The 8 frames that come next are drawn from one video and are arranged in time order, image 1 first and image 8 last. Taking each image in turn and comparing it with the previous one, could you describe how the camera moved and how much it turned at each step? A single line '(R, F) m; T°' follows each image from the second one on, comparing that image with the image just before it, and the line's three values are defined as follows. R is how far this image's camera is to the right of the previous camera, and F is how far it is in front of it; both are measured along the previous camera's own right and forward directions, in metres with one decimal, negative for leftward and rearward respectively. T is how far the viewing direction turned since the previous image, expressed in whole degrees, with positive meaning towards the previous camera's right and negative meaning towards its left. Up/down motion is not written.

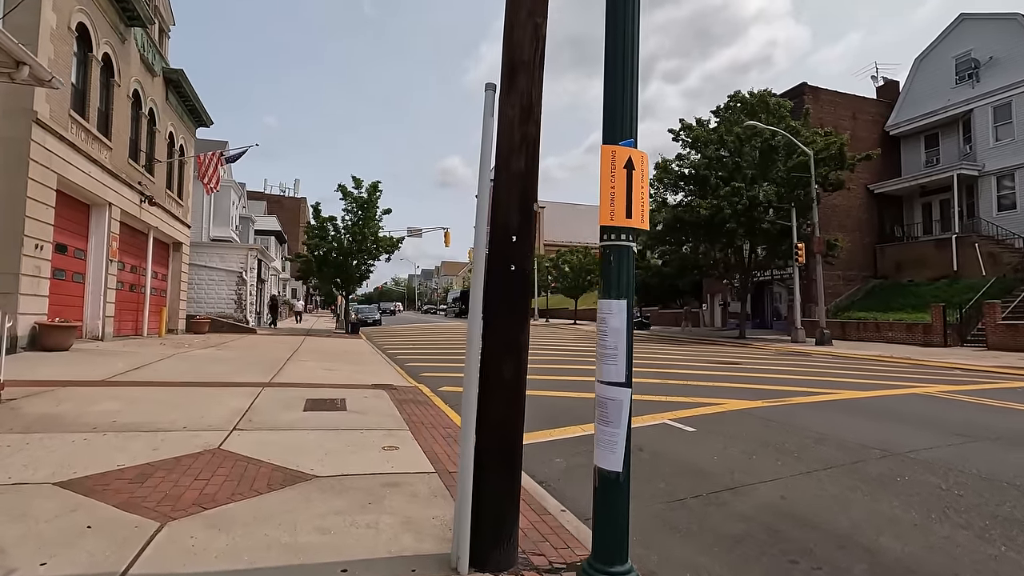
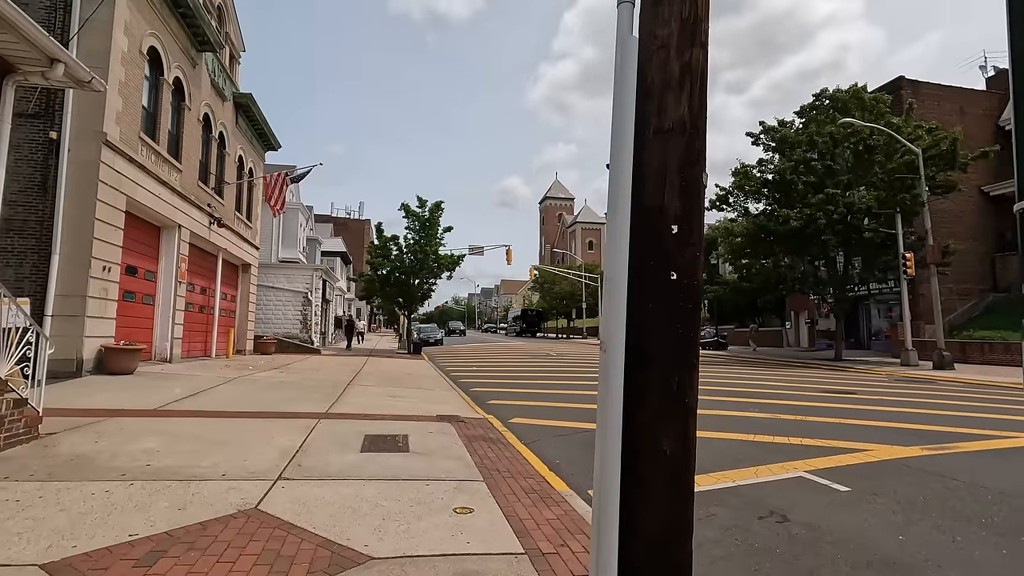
(-0.3, +1.1) m; -6°
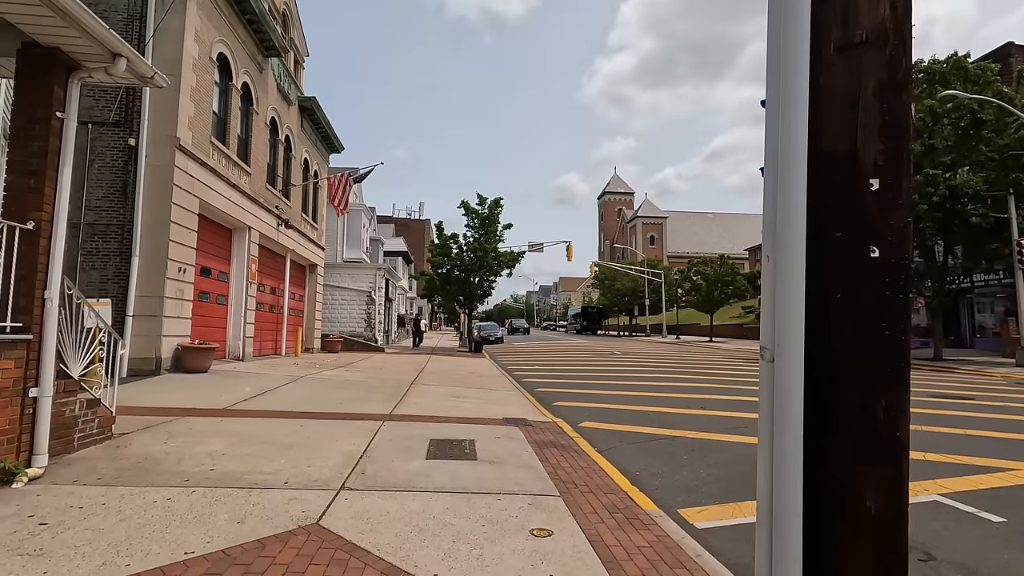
(-0.2, +0.5) m; -6°
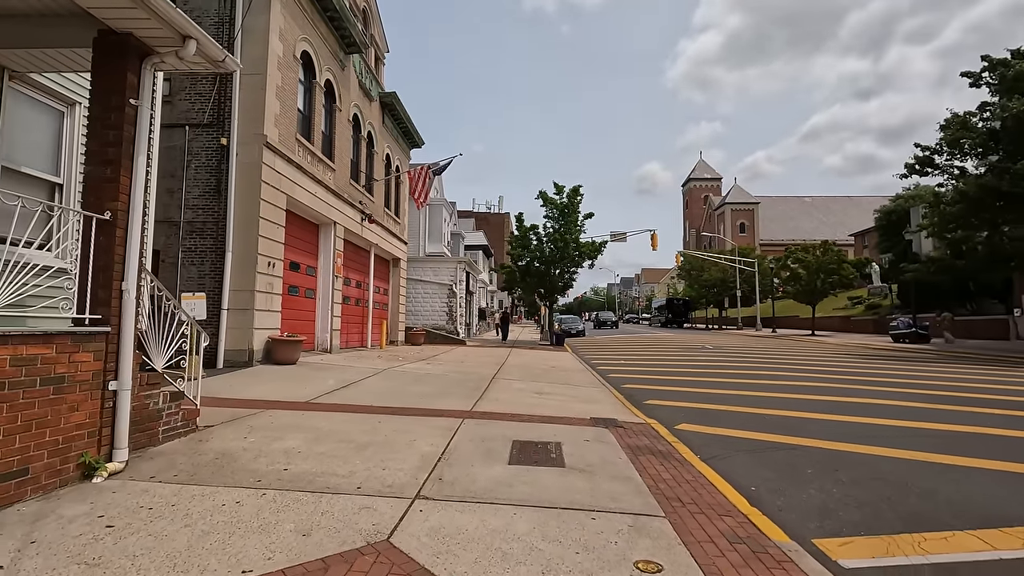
(-0.1, +0.6) m; -8°
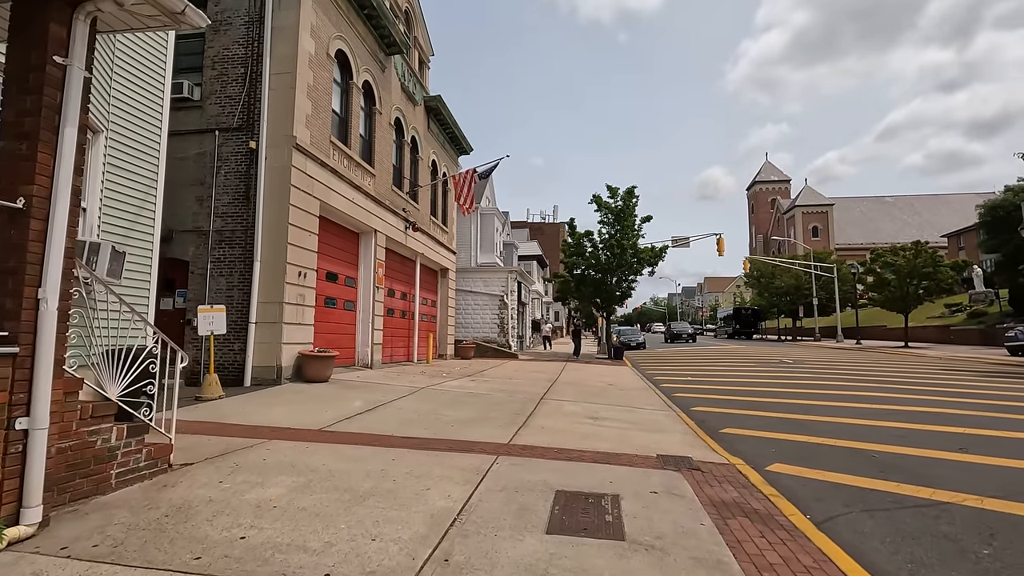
(+0.1, +1.3) m; -6°
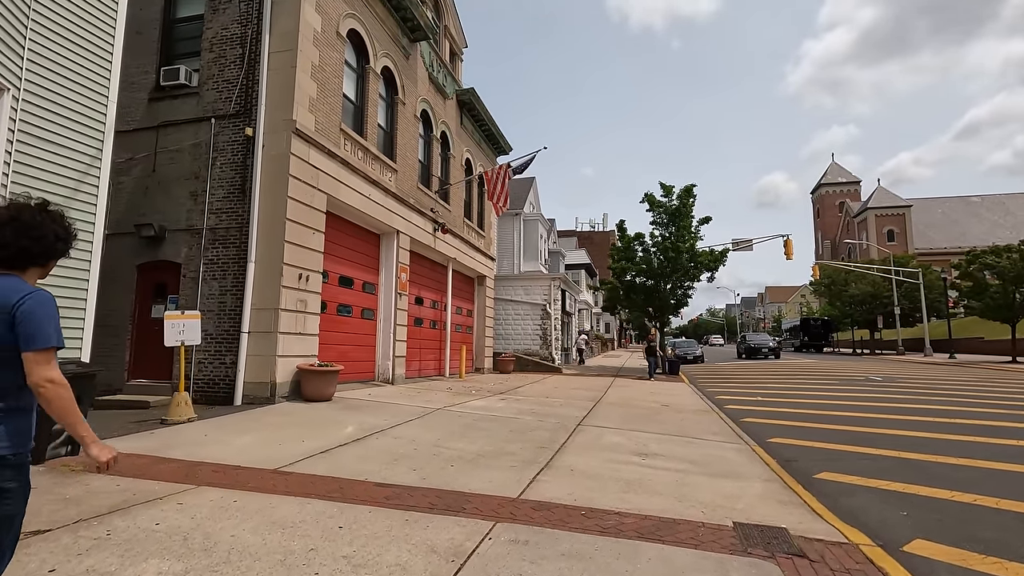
(+0.3, +1.7) m; -5°
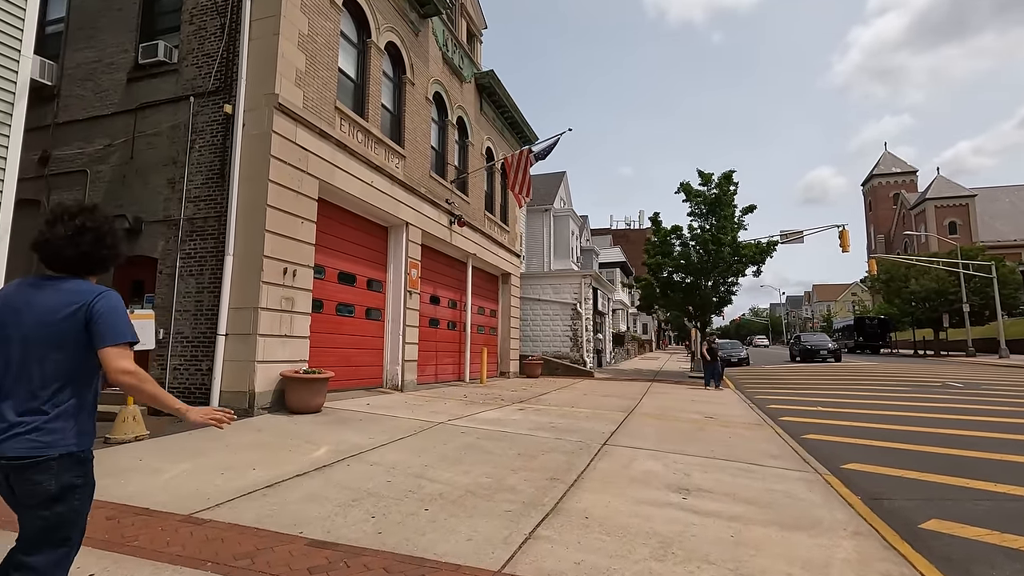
(+0.3, +1.4) m; -4°
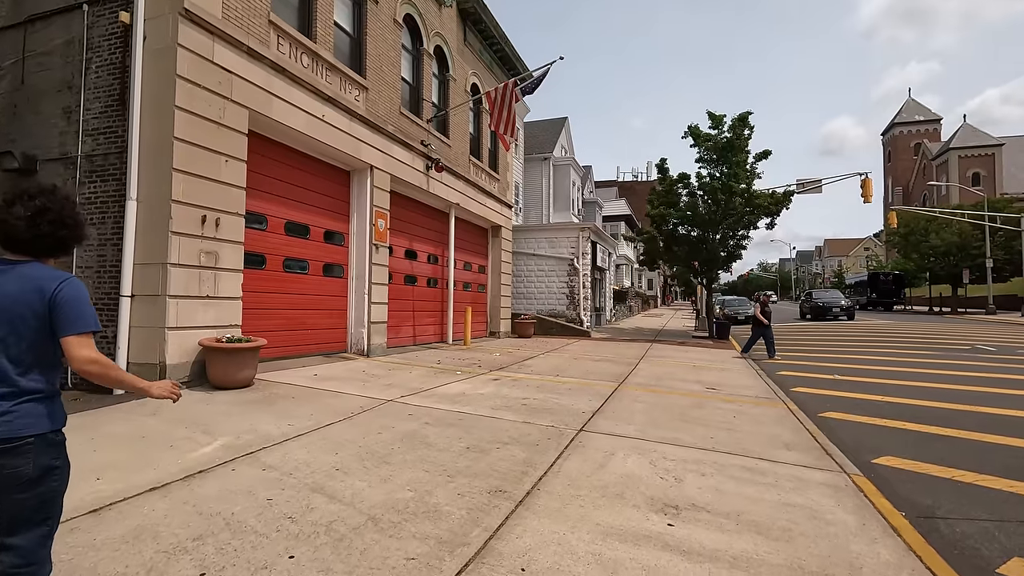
(+0.5, +1.4) m; -1°
